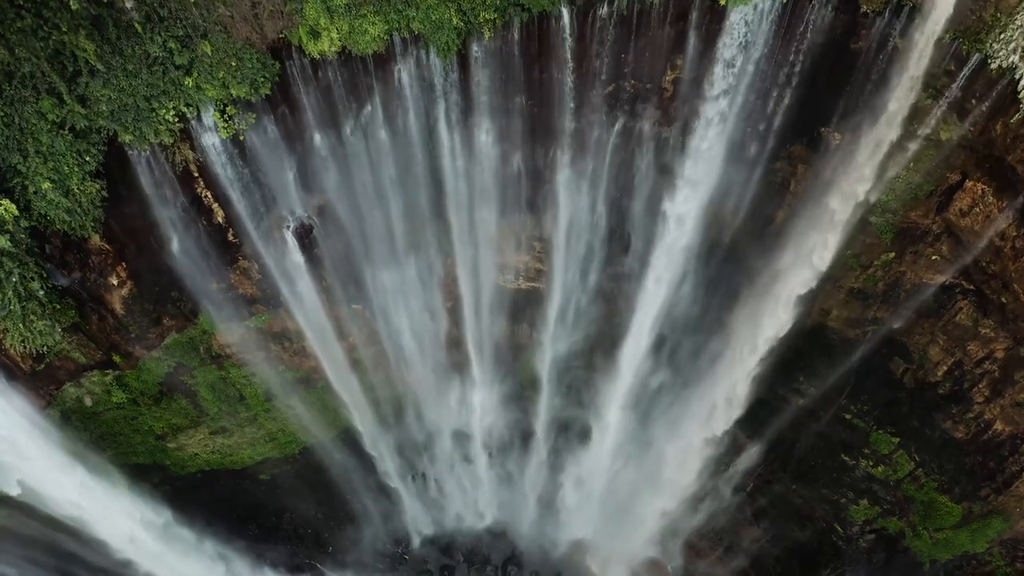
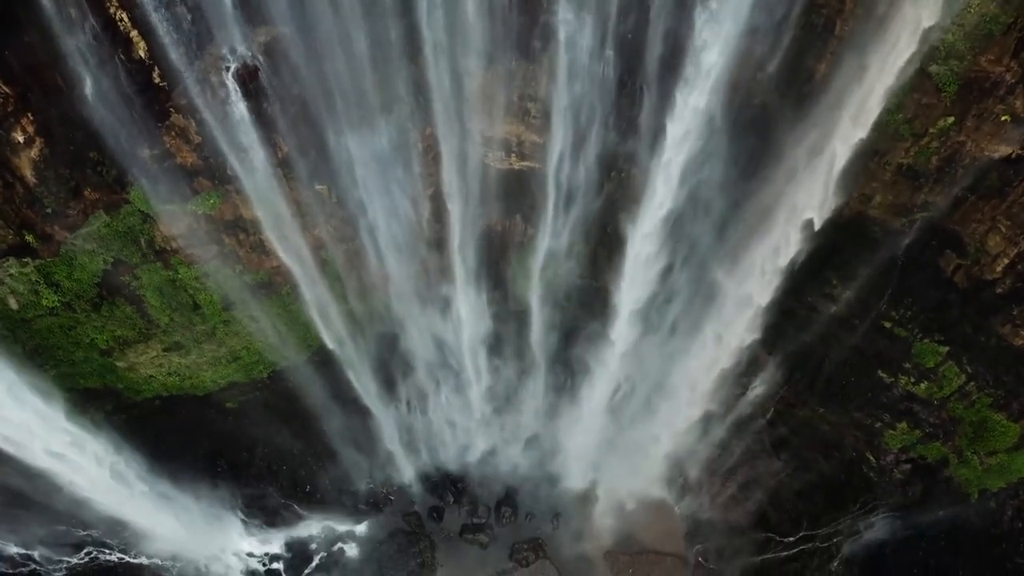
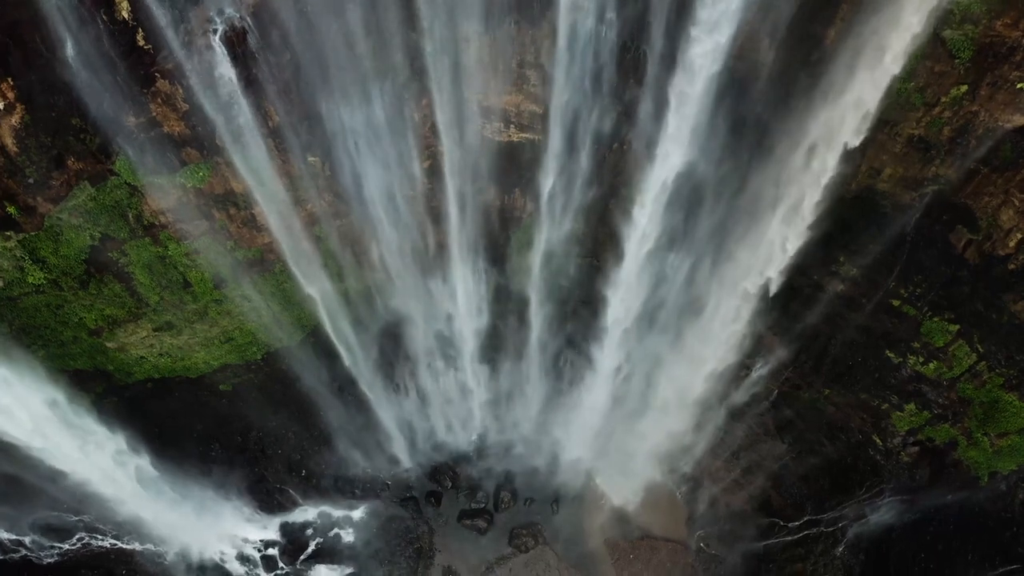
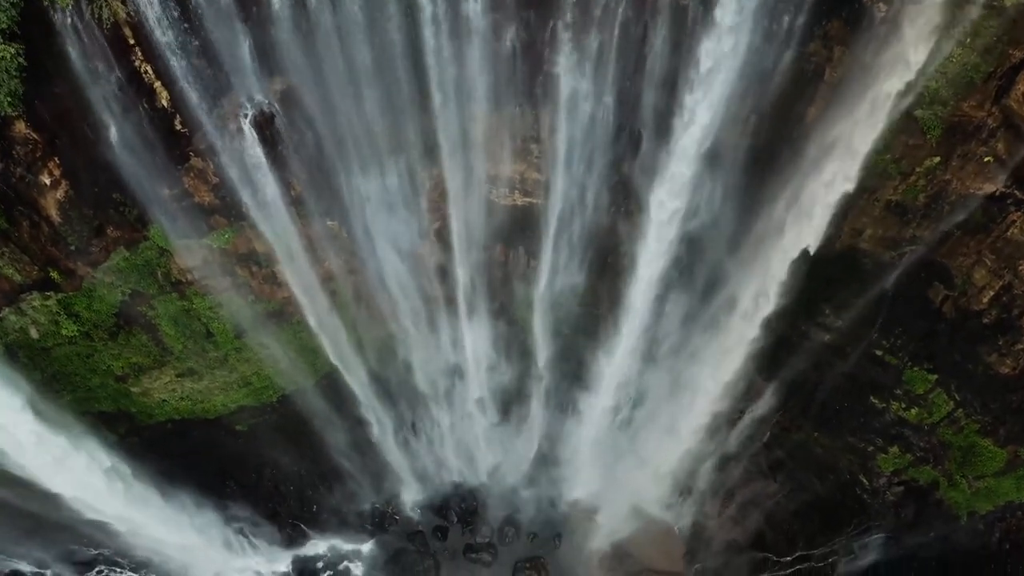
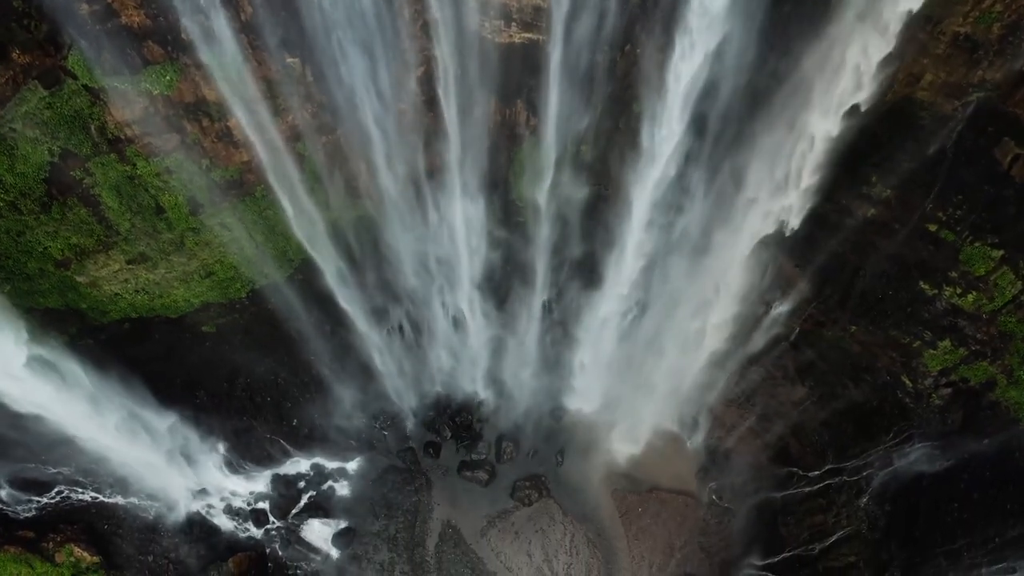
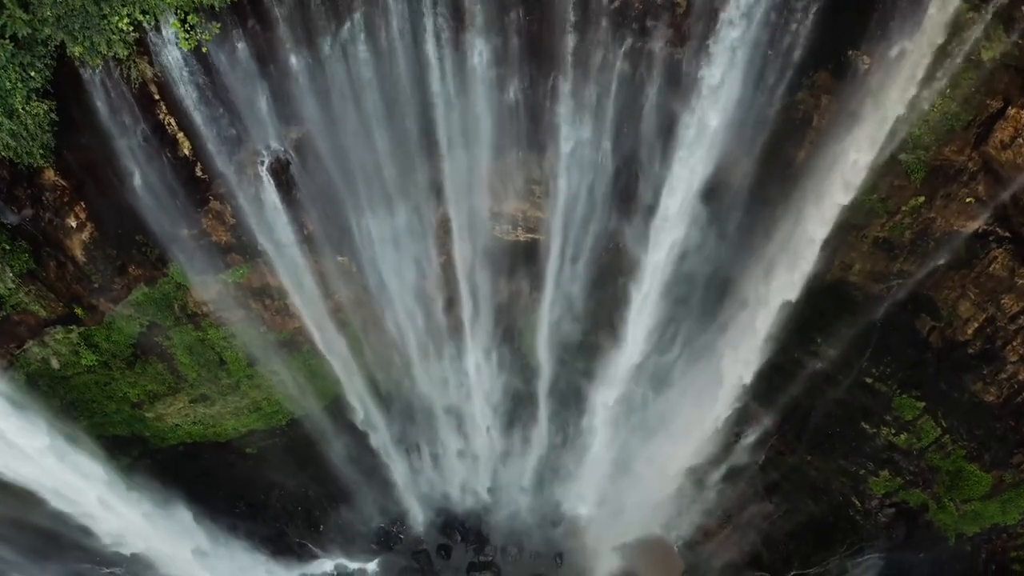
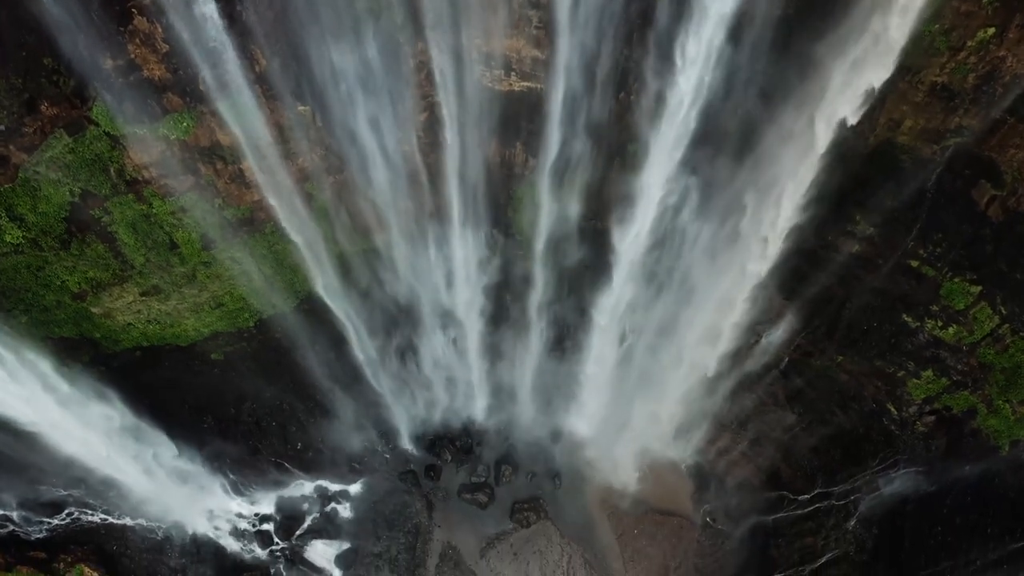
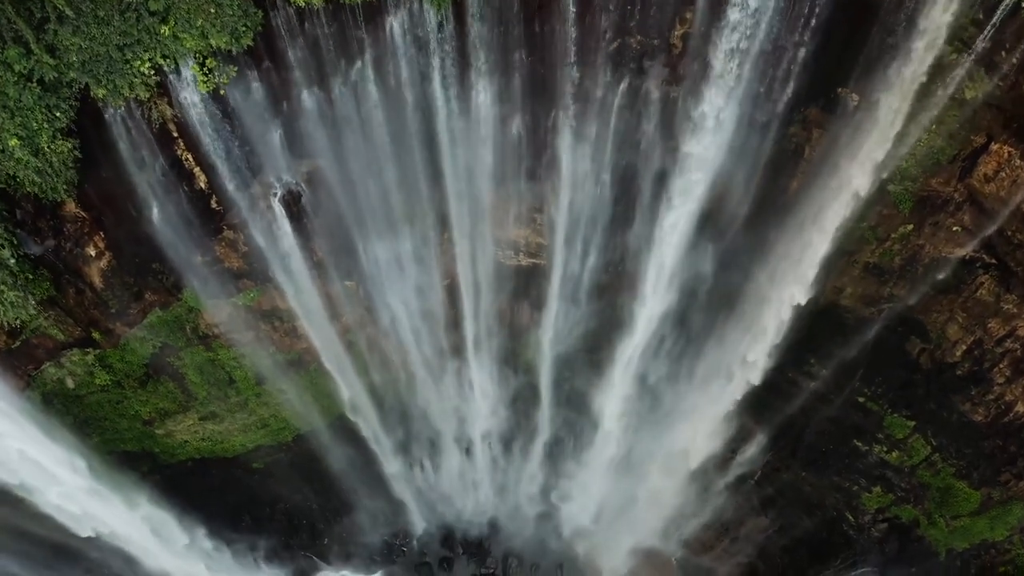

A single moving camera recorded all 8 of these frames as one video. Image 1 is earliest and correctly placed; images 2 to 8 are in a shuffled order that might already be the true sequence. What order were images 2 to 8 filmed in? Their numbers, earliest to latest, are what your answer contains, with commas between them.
8, 6, 4, 2, 3, 7, 5
